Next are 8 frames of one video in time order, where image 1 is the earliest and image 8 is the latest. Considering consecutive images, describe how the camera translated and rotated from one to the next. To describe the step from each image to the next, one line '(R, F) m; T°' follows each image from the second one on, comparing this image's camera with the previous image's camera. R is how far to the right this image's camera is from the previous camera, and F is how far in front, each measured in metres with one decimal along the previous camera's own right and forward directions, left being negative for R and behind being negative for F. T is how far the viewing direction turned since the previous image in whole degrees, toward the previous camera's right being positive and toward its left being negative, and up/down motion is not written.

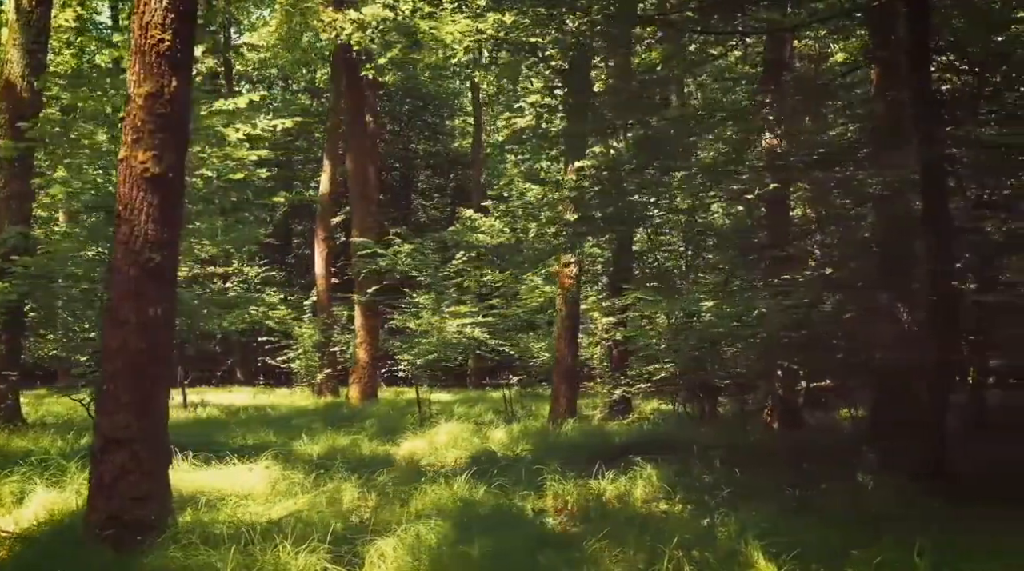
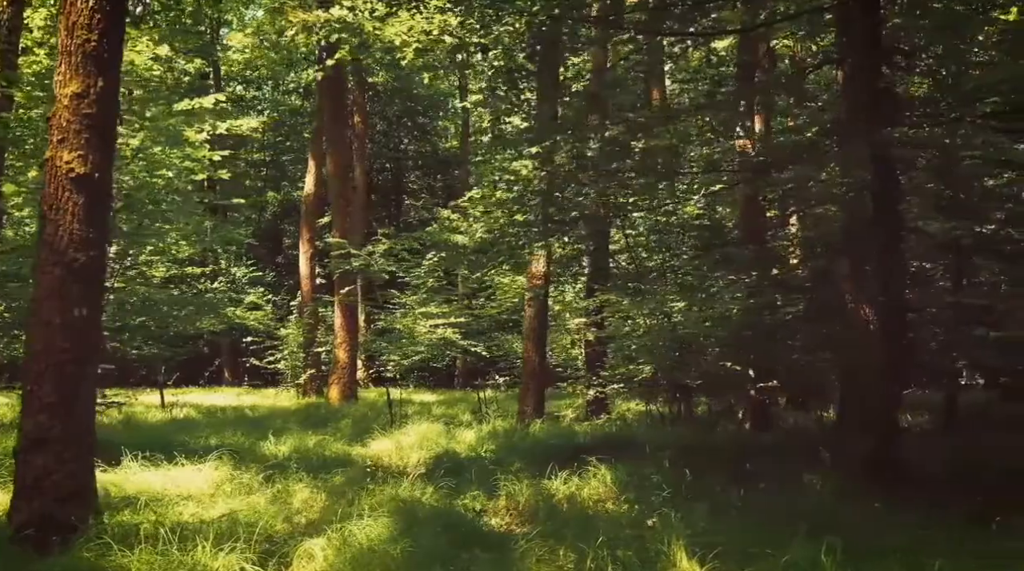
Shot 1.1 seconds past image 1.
(+0.3, 0.0) m; 0°
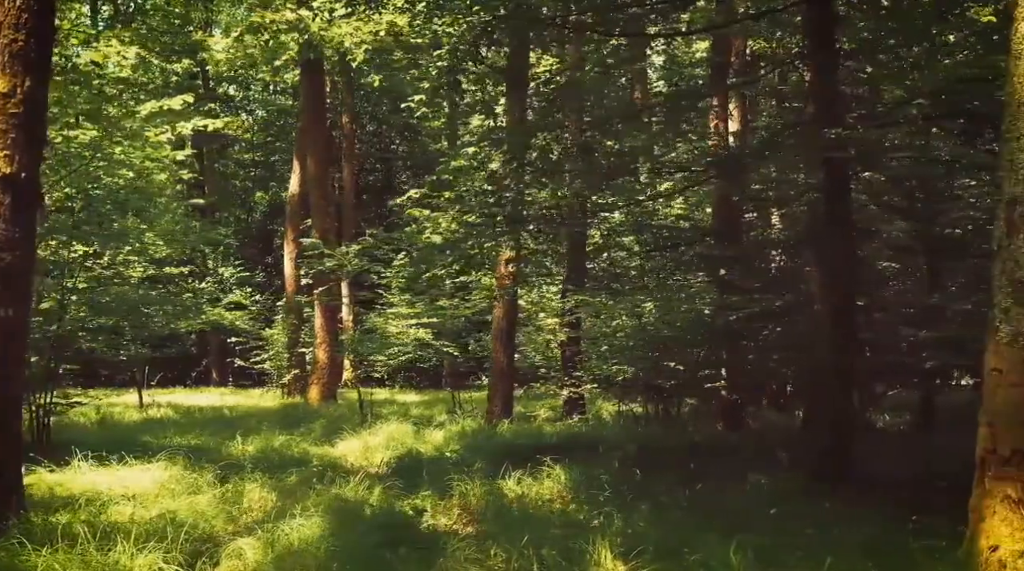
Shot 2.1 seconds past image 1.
(+0.3, 0.0) m; 0°
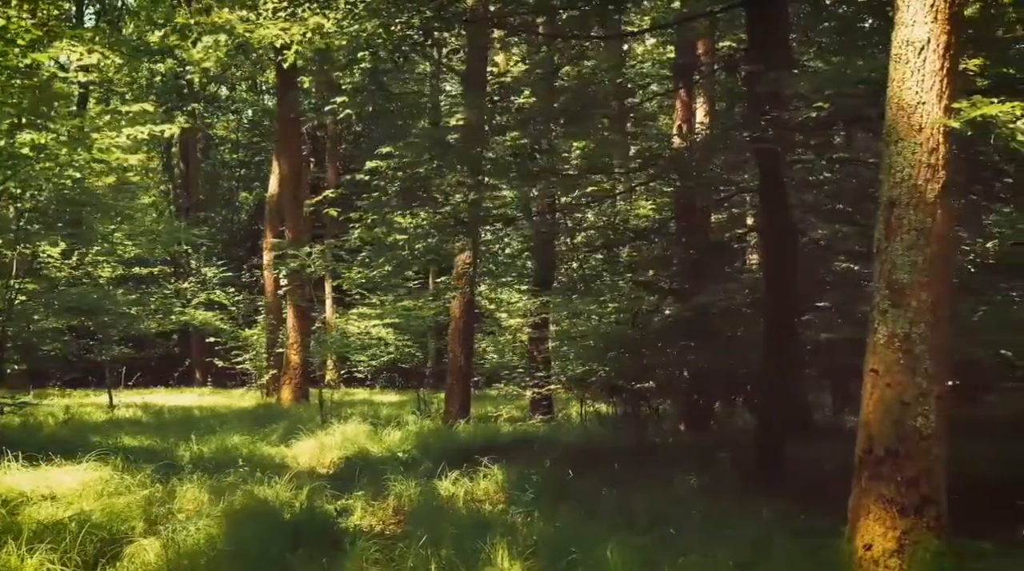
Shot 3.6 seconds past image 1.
(+0.4, 0.0) m; +1°
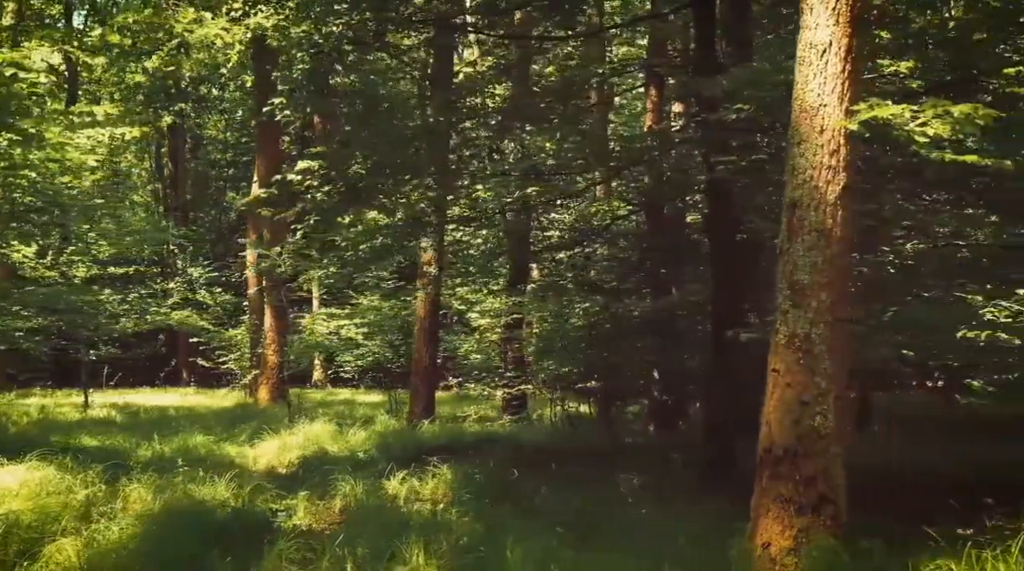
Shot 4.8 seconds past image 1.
(+0.3, 0.0) m; 0°
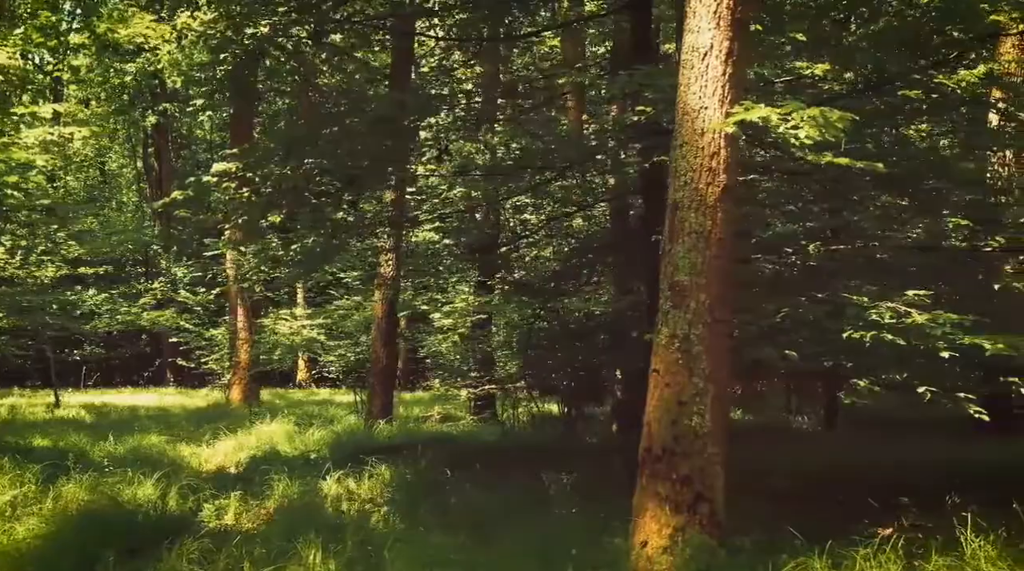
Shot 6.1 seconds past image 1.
(+0.4, 0.0) m; +1°
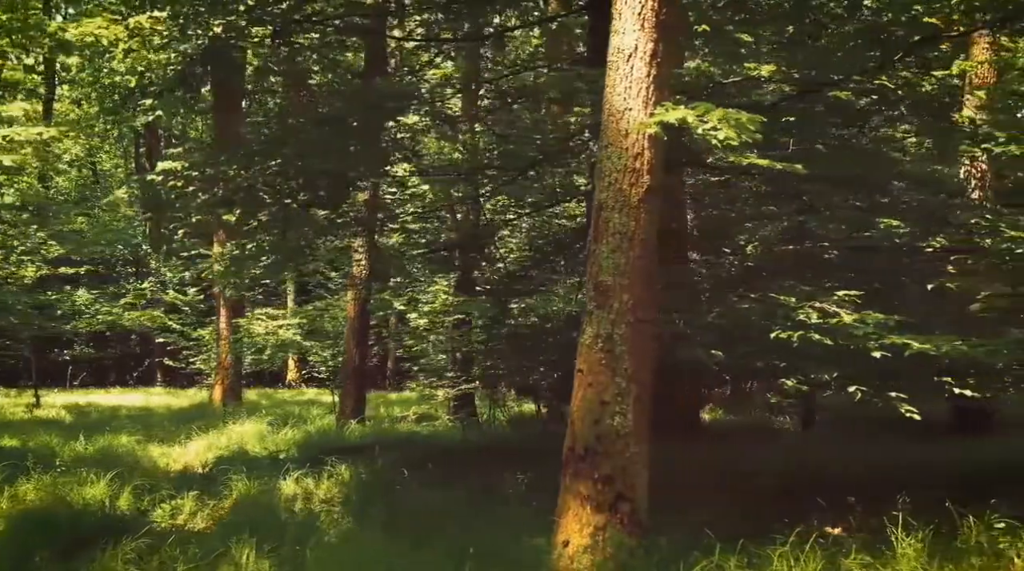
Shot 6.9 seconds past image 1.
(+0.2, 0.0) m; 0°
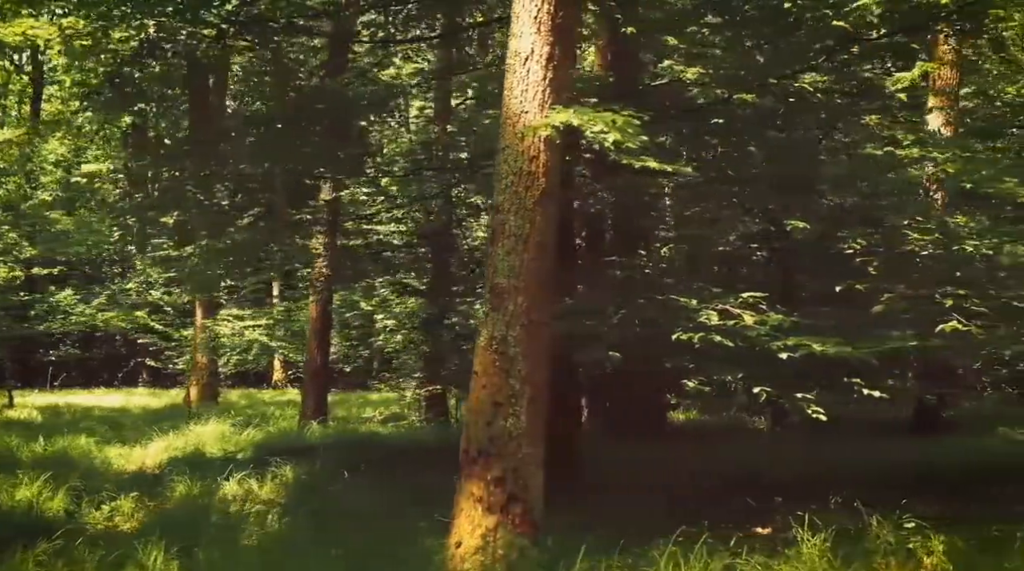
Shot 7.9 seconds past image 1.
(+0.3, 0.0) m; 0°
